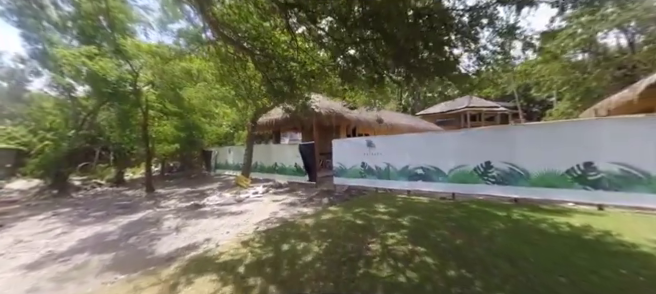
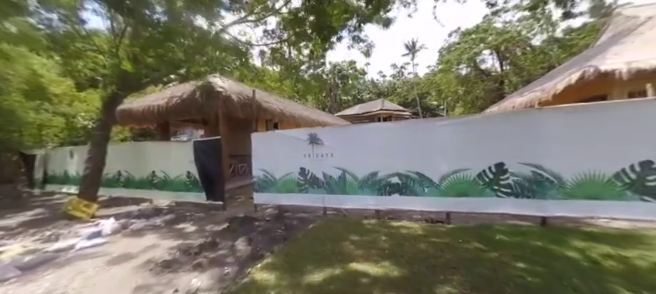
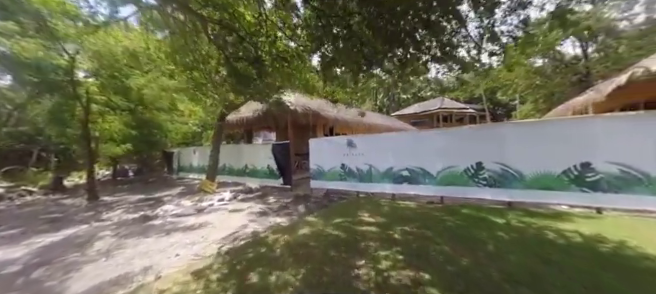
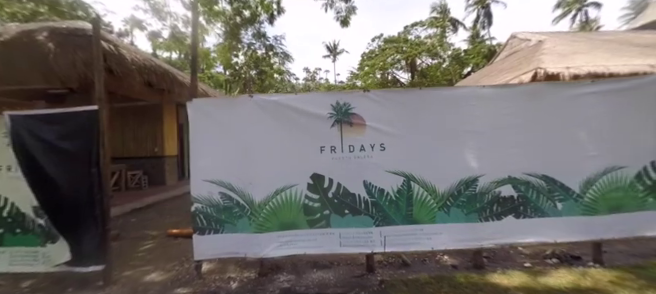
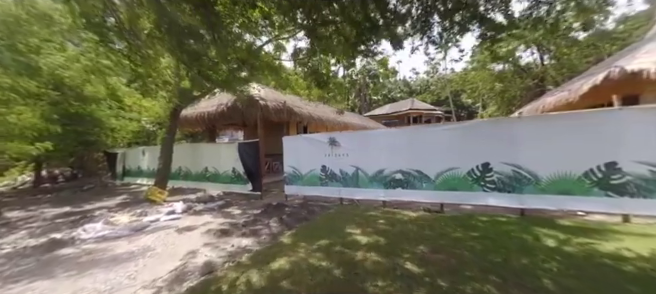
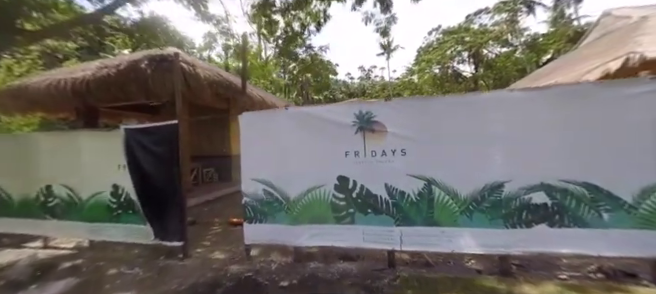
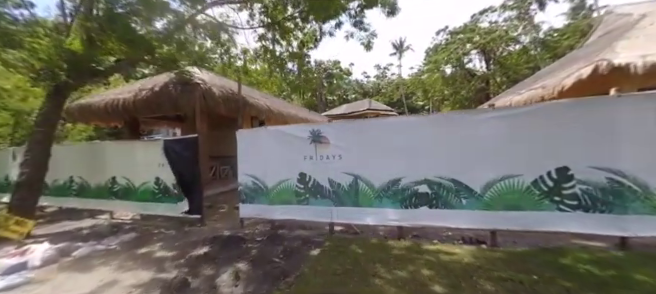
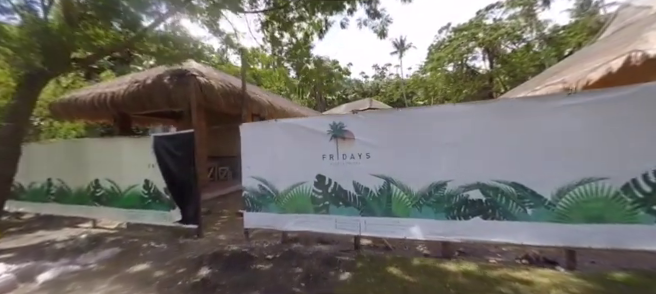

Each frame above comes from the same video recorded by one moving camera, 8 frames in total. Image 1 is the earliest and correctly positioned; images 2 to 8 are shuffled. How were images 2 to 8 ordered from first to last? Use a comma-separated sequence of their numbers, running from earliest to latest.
3, 5, 2, 7, 8, 6, 4
